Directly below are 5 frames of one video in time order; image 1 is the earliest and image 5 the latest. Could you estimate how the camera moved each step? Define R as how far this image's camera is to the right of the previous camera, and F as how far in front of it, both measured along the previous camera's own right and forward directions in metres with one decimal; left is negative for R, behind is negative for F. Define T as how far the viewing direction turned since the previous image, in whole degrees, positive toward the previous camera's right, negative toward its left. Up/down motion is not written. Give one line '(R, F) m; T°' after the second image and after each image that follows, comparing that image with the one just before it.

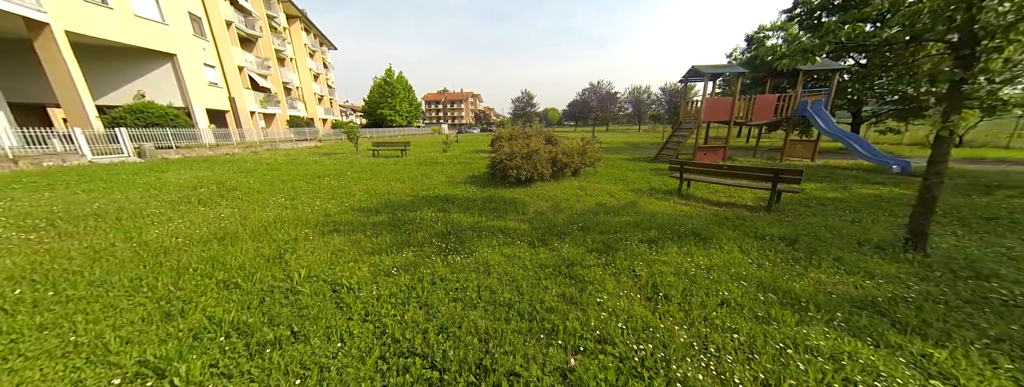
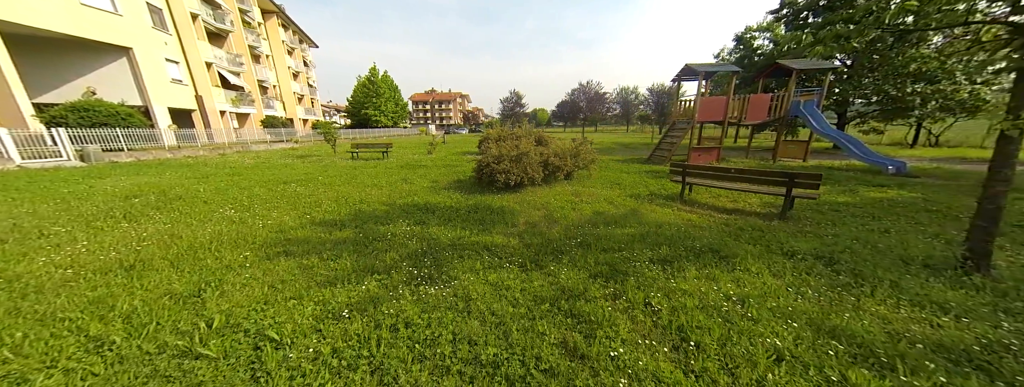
(0.0, +0.6) m; +2°
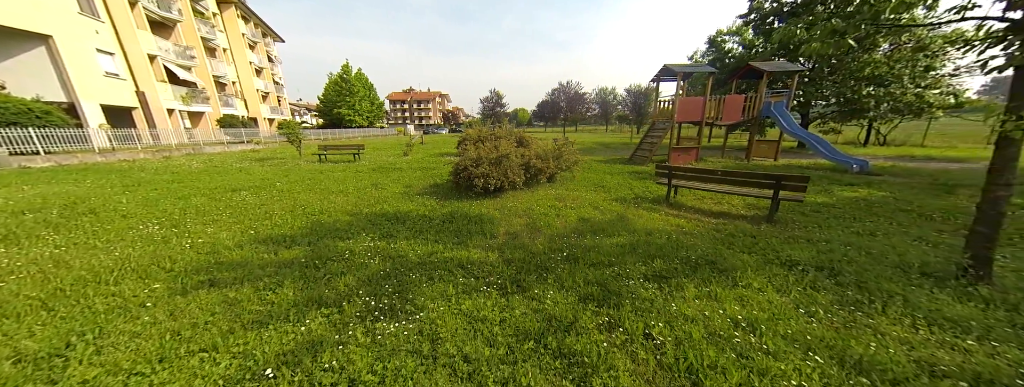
(0.0, +0.4) m; +4°
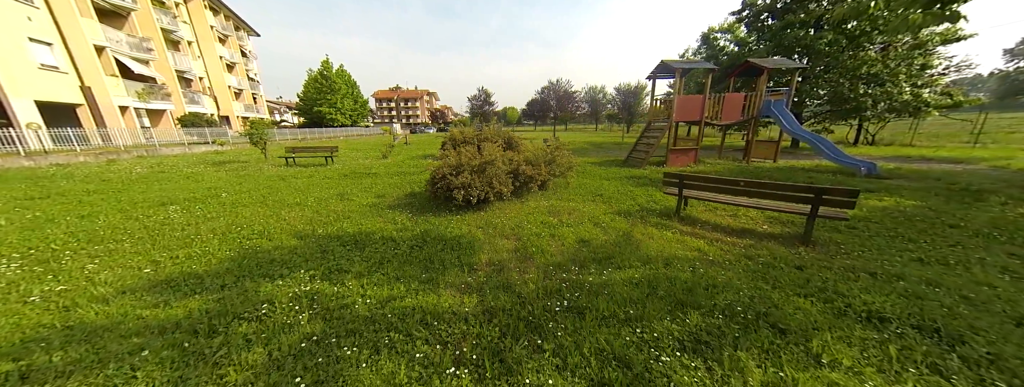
(+0.1, +0.9) m; +2°
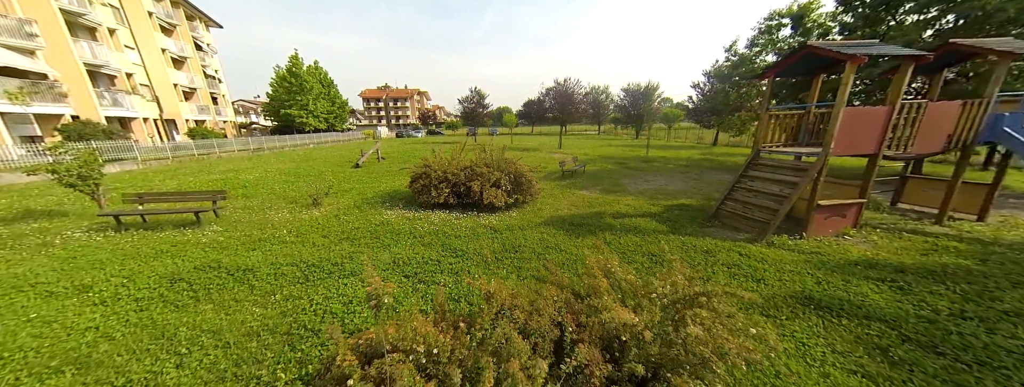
(-0.4, +5.0) m; +1°
